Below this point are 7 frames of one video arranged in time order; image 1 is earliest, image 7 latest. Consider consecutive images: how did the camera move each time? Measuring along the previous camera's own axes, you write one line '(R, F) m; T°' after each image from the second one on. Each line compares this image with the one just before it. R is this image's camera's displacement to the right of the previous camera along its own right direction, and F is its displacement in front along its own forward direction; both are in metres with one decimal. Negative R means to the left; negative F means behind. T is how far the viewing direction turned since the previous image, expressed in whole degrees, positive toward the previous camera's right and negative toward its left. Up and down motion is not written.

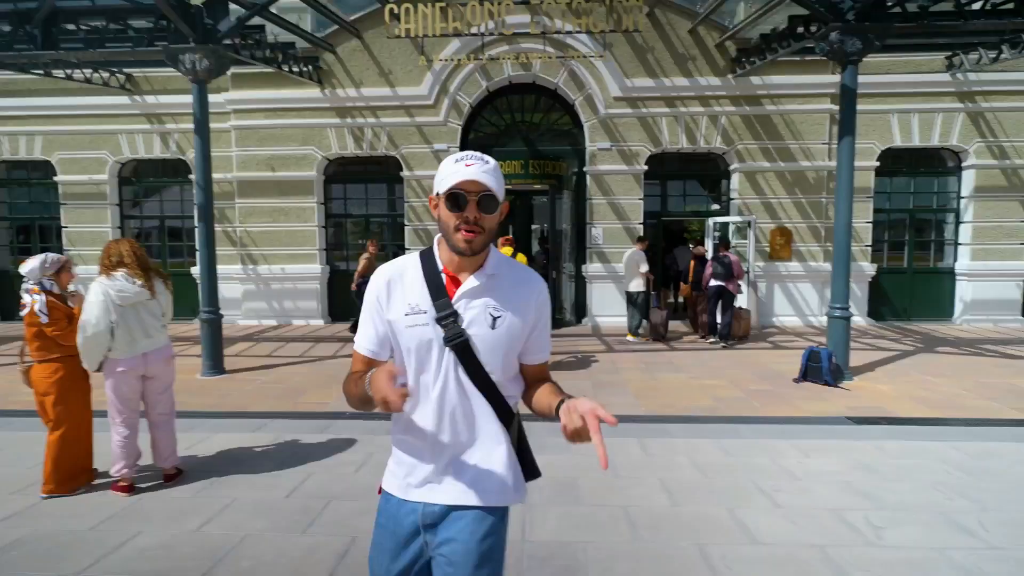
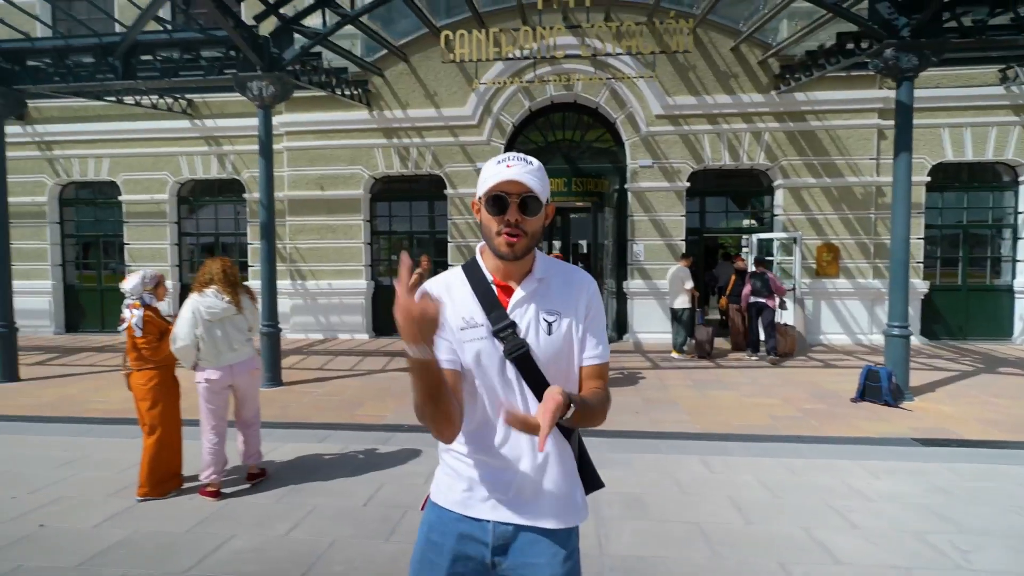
(-0.4, -0.1) m; -3°
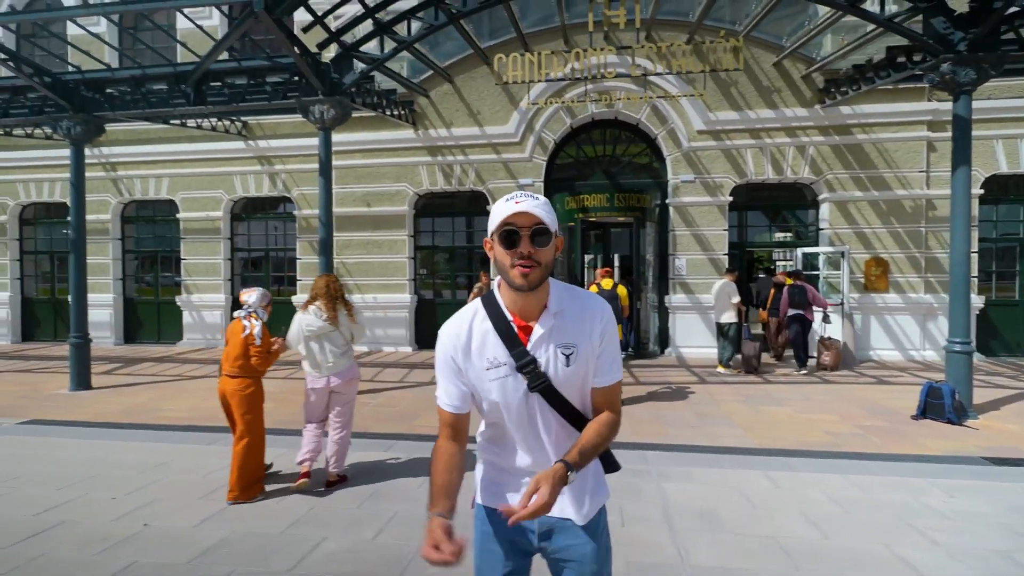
(-0.4, -0.2) m; -3°
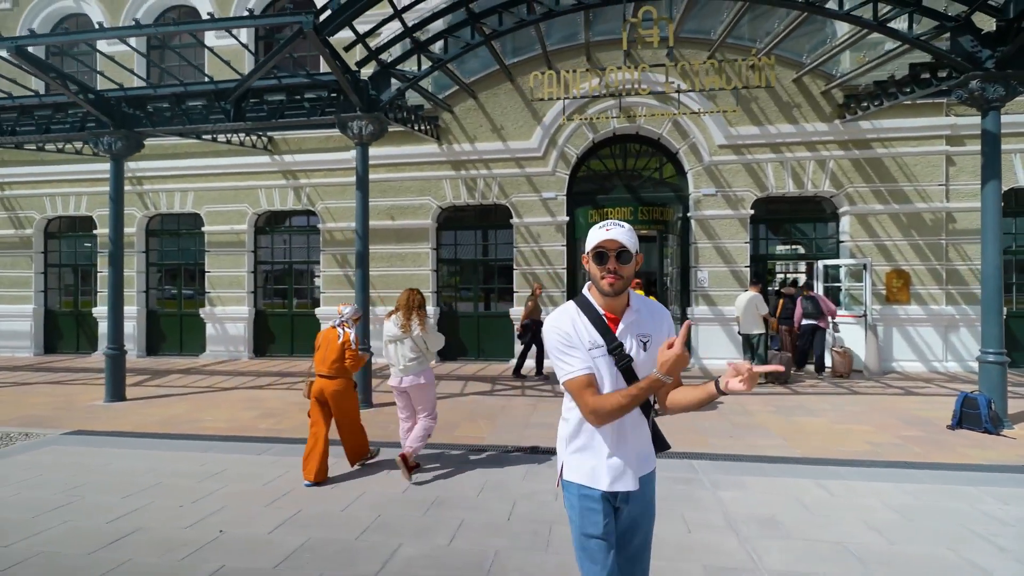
(-0.5, -0.1) m; 0°
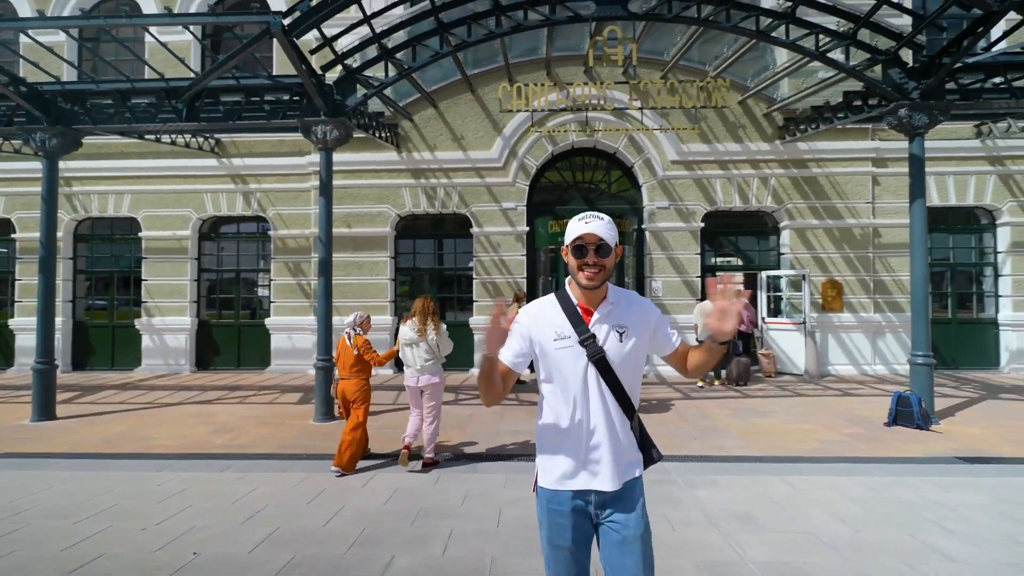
(-0.4, 0.0) m; +6°
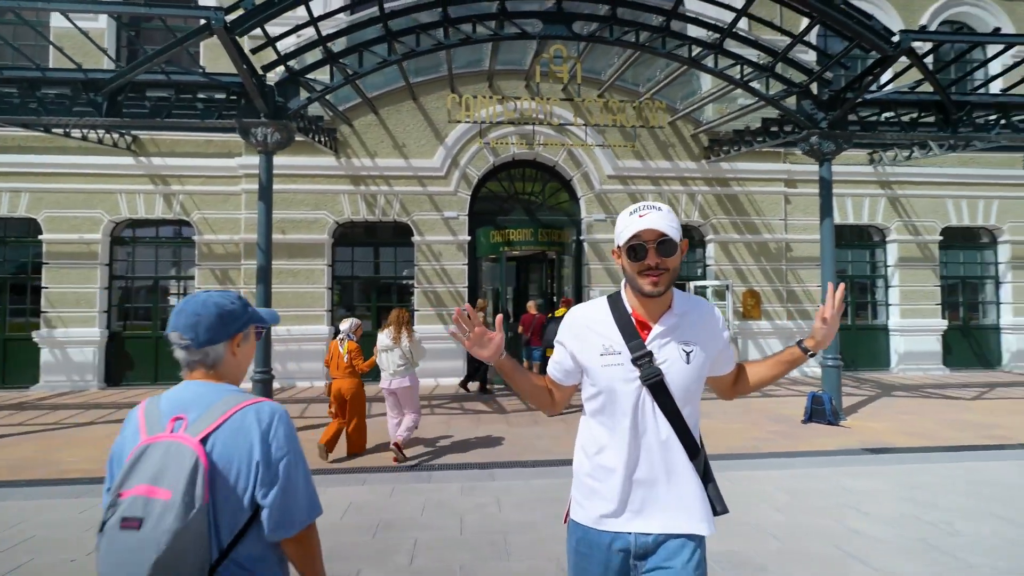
(-0.3, -0.1) m; +8°
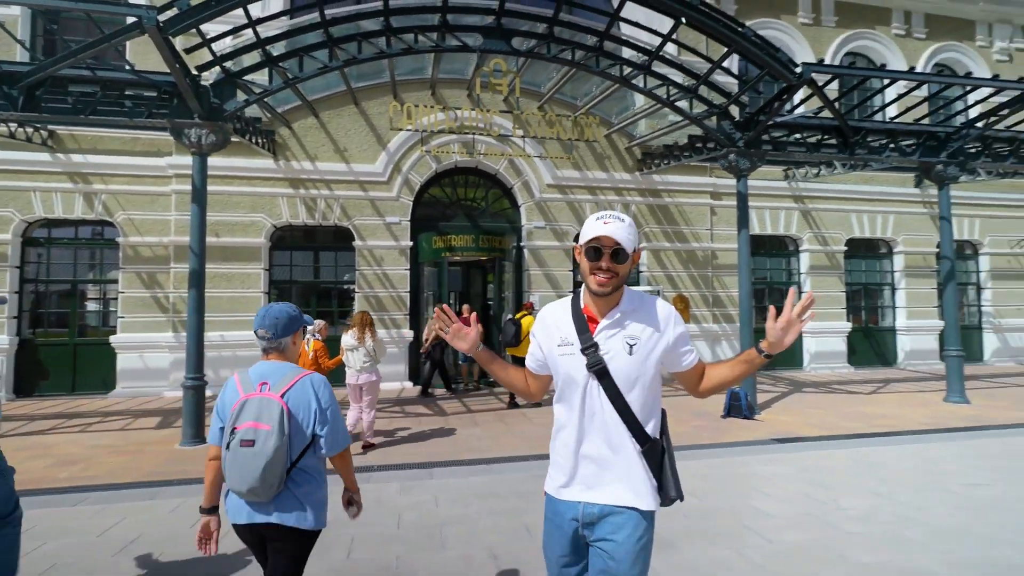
(+0.1, -0.3) m; +6°
